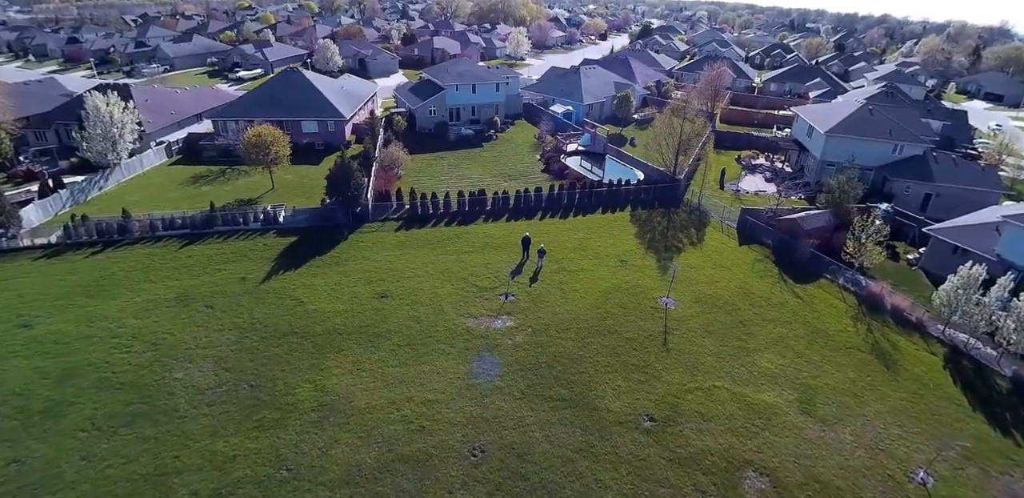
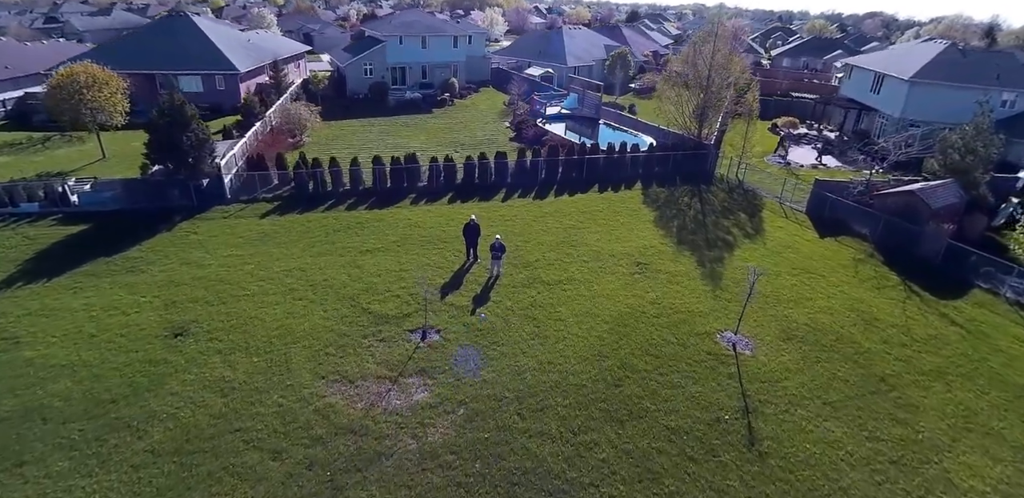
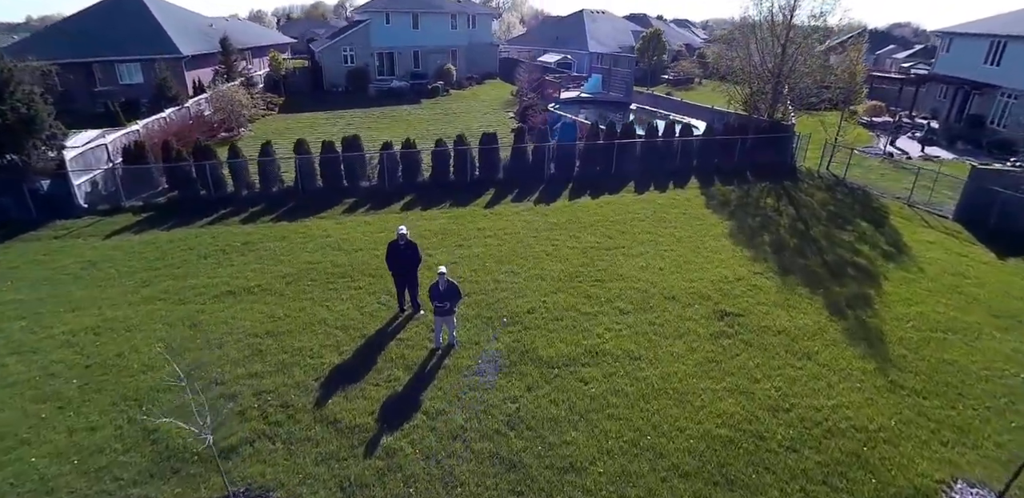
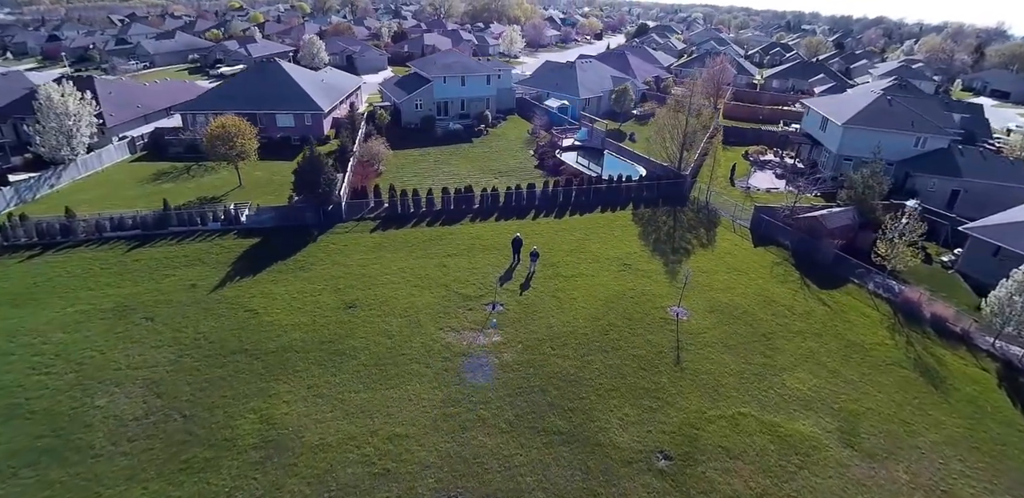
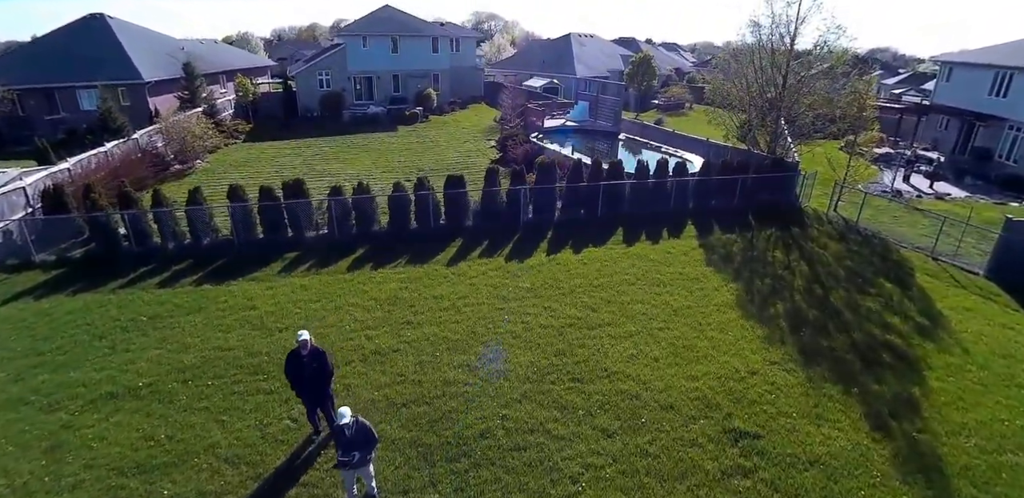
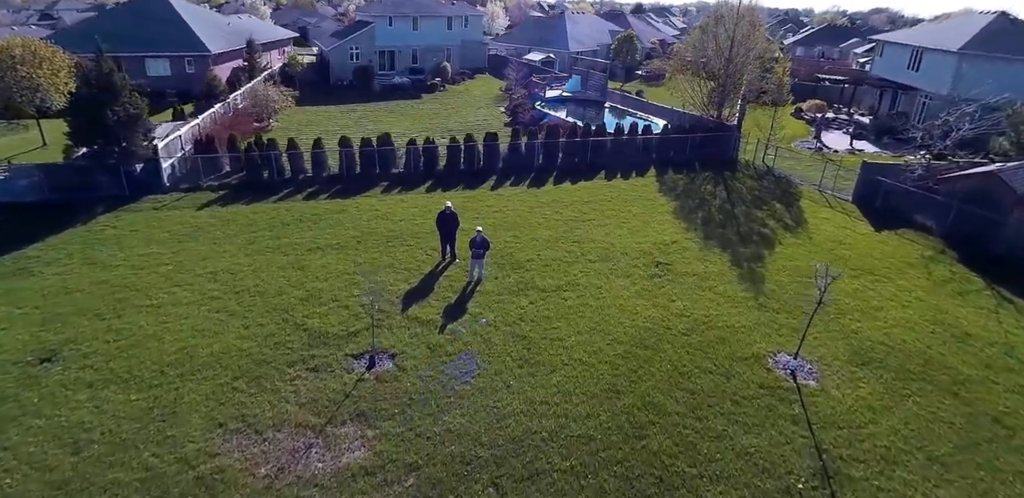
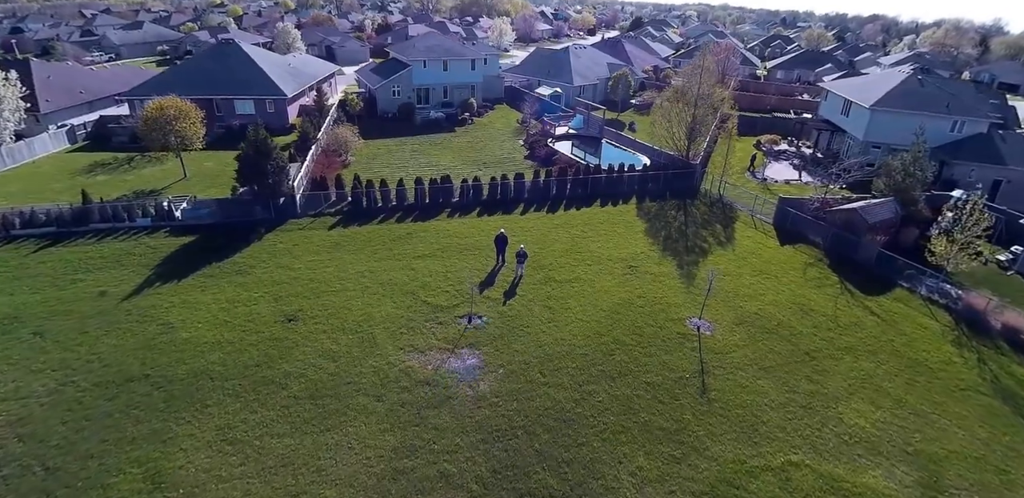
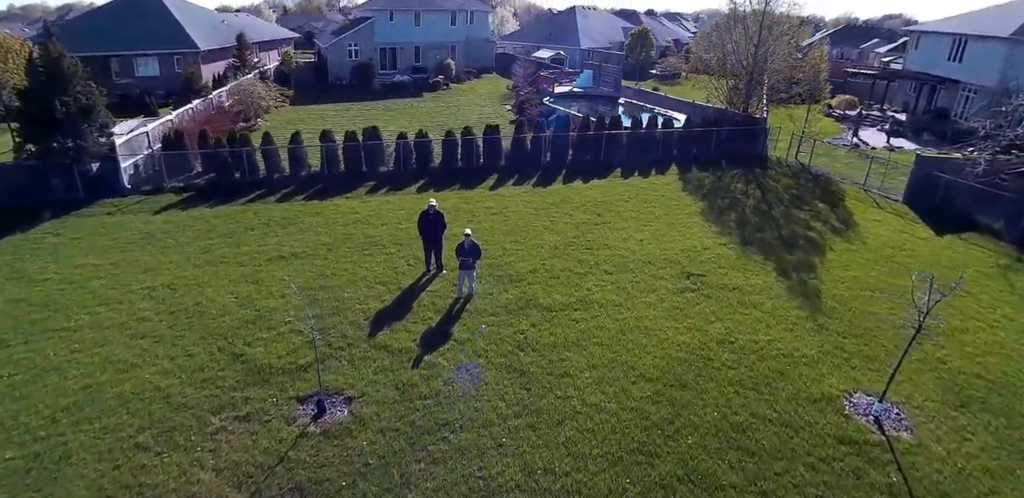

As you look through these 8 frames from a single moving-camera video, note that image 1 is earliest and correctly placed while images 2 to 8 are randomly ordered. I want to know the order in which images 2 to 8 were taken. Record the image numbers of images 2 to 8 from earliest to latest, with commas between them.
4, 7, 2, 6, 8, 3, 5
